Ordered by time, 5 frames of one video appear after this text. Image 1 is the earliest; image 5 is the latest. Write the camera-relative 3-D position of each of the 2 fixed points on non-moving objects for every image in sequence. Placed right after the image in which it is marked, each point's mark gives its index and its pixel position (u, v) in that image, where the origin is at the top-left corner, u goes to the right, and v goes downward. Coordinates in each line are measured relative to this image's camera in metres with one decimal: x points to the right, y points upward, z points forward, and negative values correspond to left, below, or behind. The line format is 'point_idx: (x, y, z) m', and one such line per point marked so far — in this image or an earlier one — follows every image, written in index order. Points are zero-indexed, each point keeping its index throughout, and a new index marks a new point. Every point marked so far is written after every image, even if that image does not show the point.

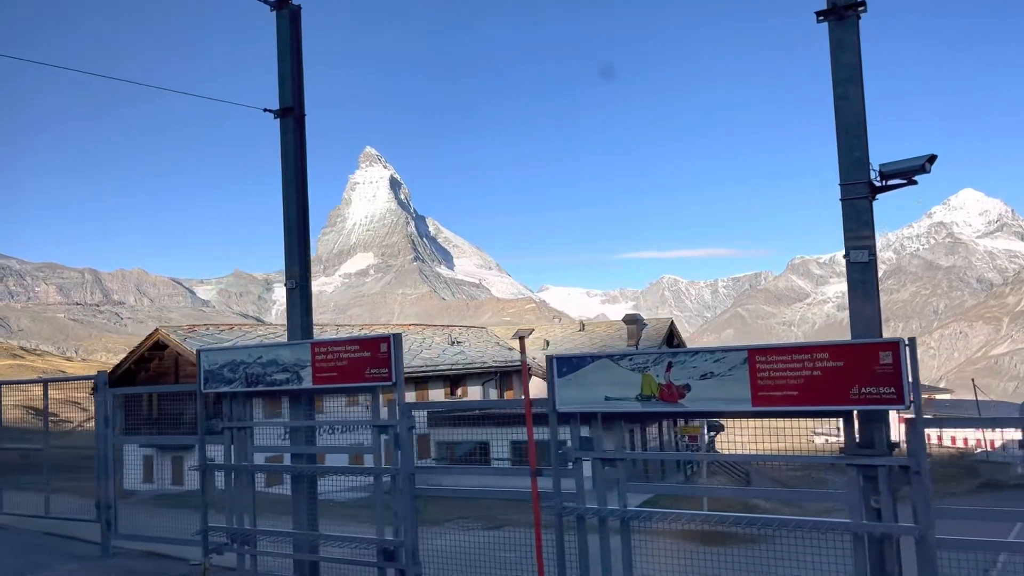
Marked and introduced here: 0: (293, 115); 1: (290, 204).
0: (-2.1, +1.7, +8.3) m
1: (-2.1, +0.8, +8.3) m
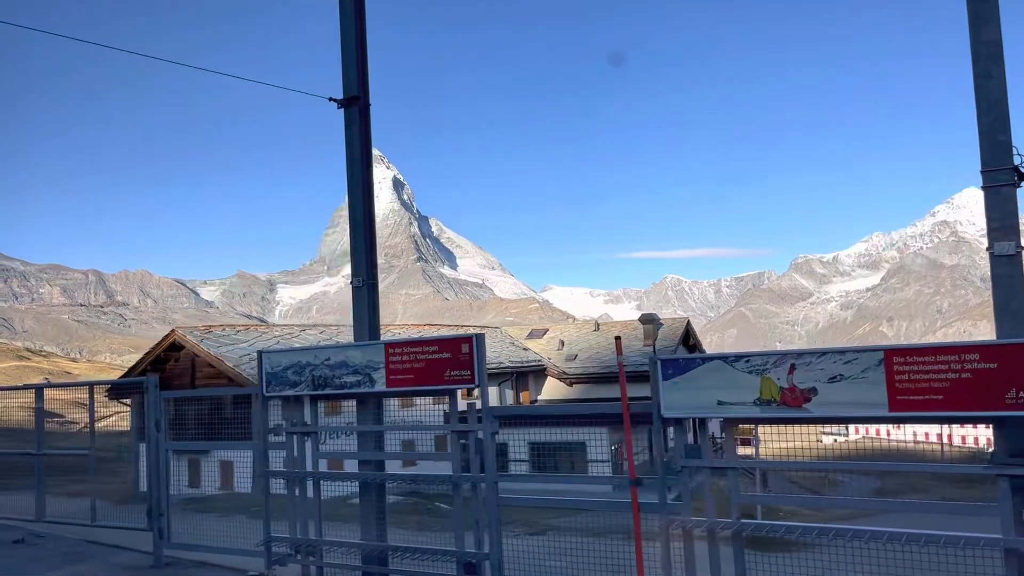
0: (-1.4, +1.7, +7.9) m
1: (-1.4, +0.8, +7.9) m
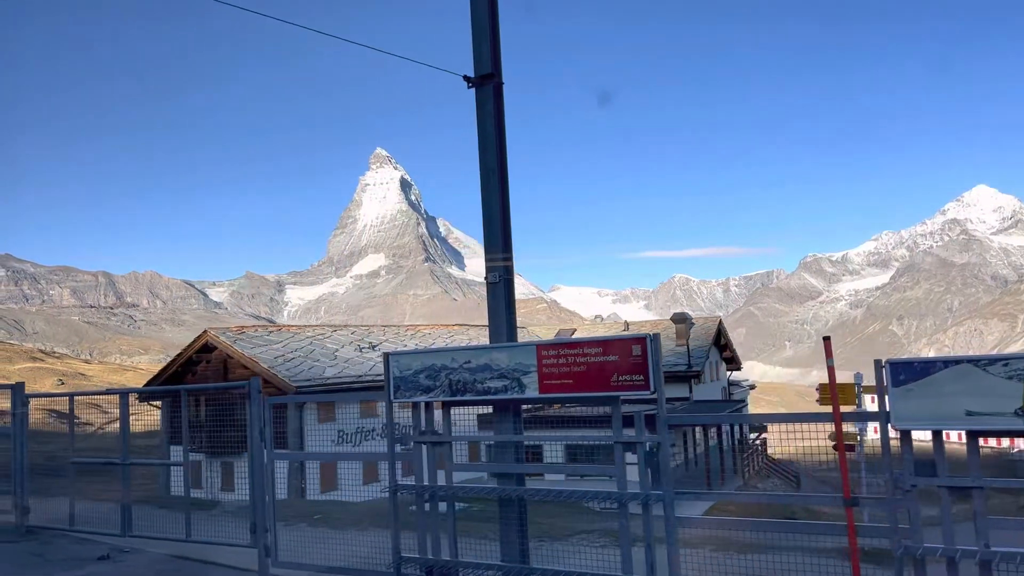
0: (-0.2, +1.7, +7.2) m
1: (-0.2, +0.9, +7.2) m
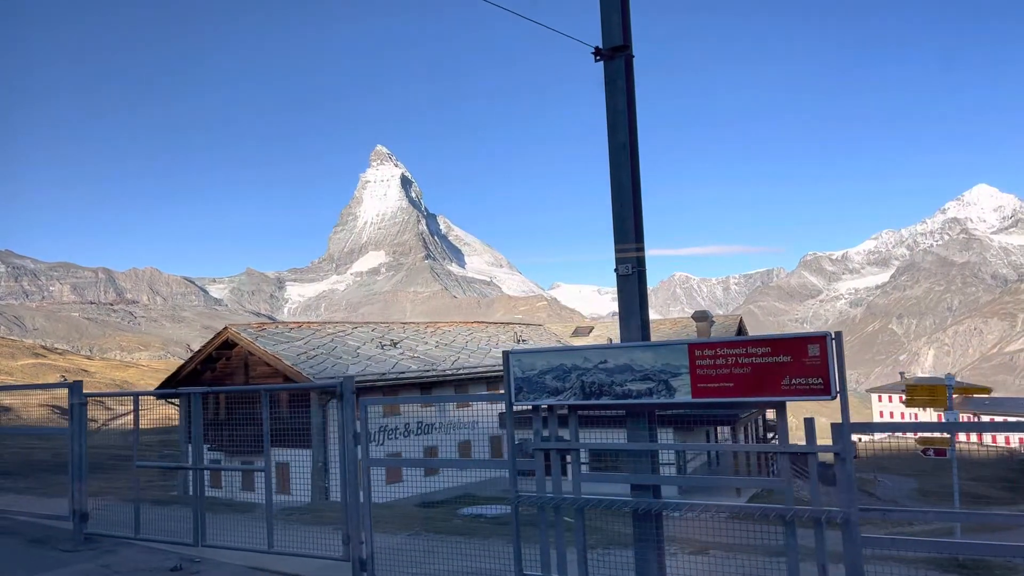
0: (+0.9, +1.8, +6.6) m
1: (+0.8, +0.9, +6.6) m
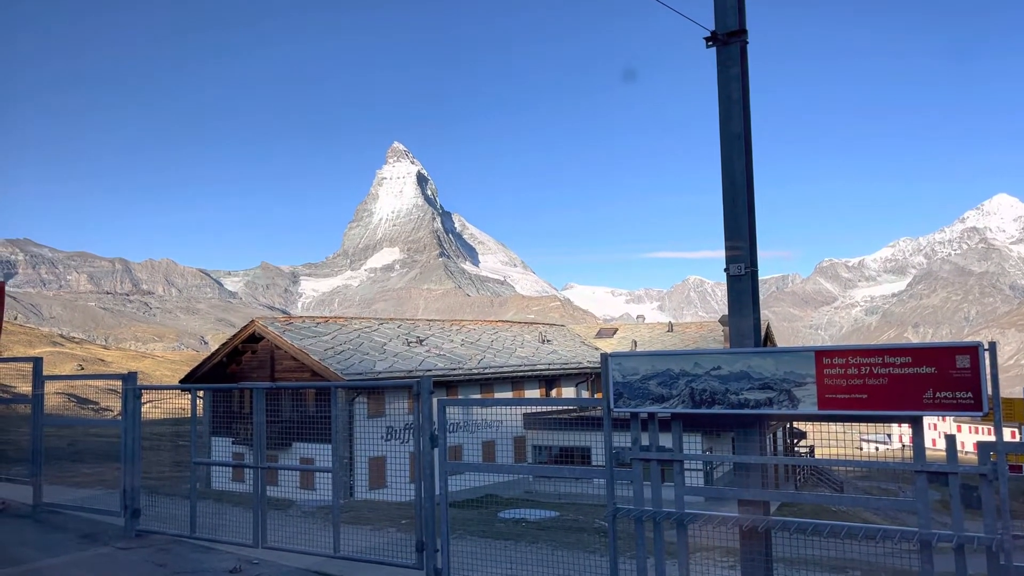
0: (+1.6, +1.8, +6.2) m
1: (+1.6, +0.9, +6.1) m
